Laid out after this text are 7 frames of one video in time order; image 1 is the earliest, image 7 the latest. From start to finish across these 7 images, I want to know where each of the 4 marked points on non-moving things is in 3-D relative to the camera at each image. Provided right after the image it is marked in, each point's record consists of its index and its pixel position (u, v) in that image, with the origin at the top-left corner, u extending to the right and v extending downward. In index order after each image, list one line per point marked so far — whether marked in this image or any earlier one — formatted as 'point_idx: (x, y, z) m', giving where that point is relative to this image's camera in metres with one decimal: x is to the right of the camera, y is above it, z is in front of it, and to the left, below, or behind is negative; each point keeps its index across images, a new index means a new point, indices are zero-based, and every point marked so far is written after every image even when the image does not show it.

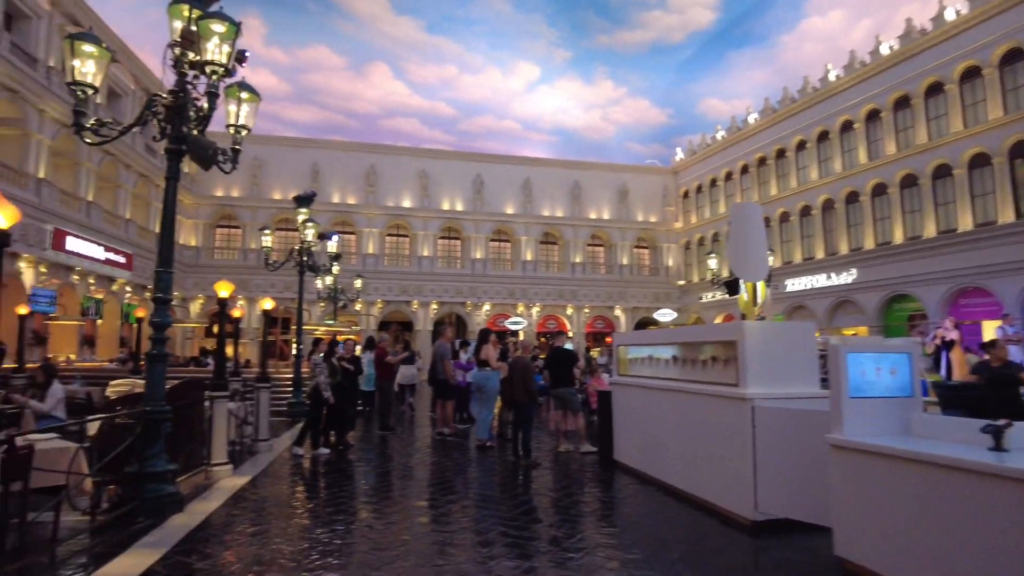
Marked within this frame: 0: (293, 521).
0: (-1.7, -1.8, +5.1) m
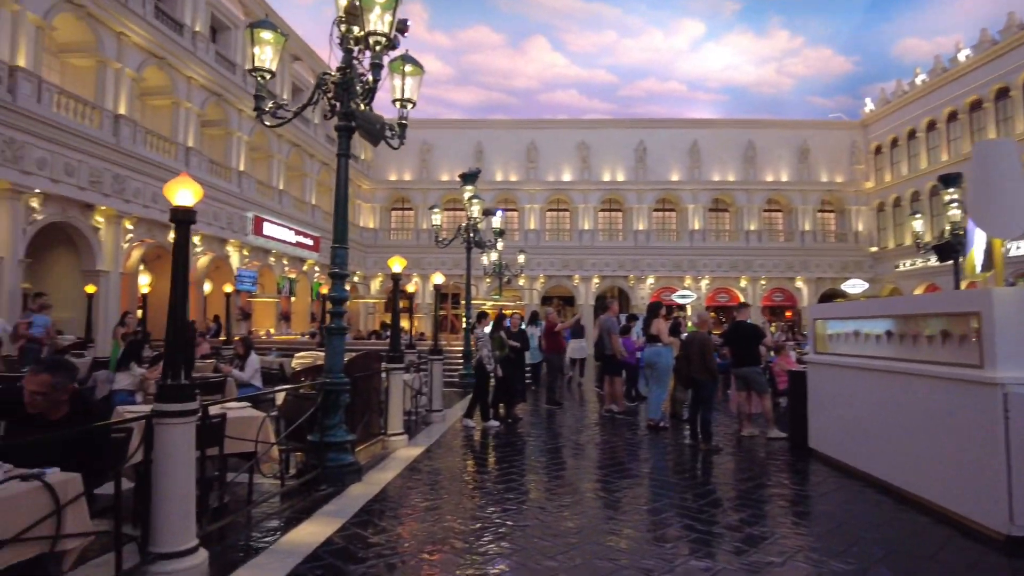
0: (-0.4, -1.6, +5.1) m
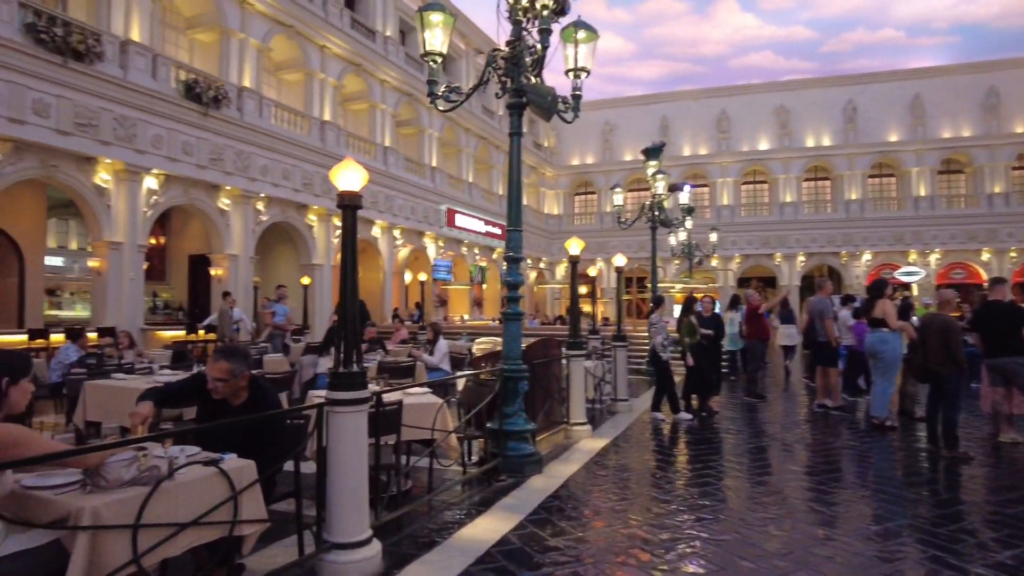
0: (+1.0, -1.5, +4.6) m
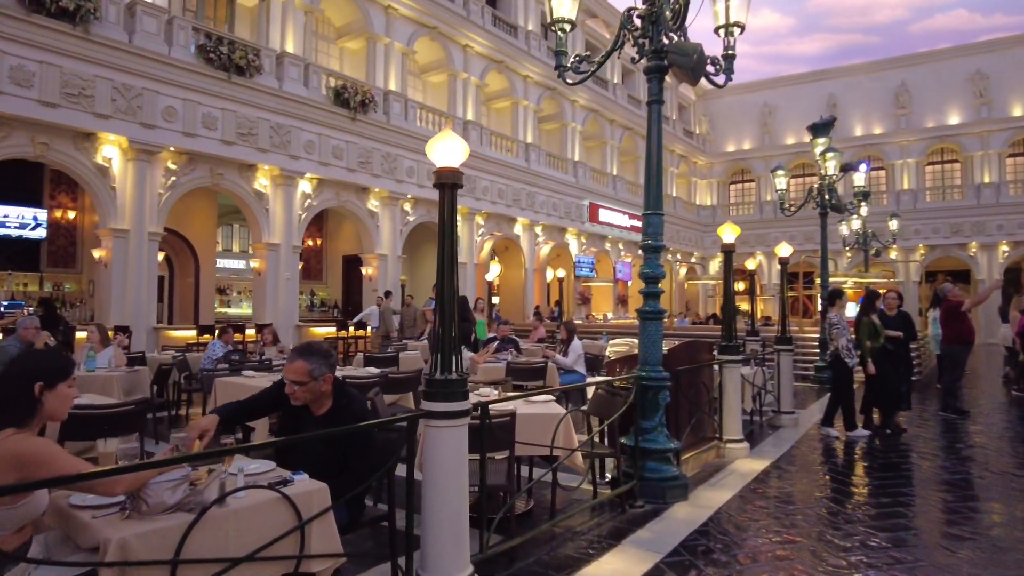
0: (+1.7, -1.4, +3.7) m
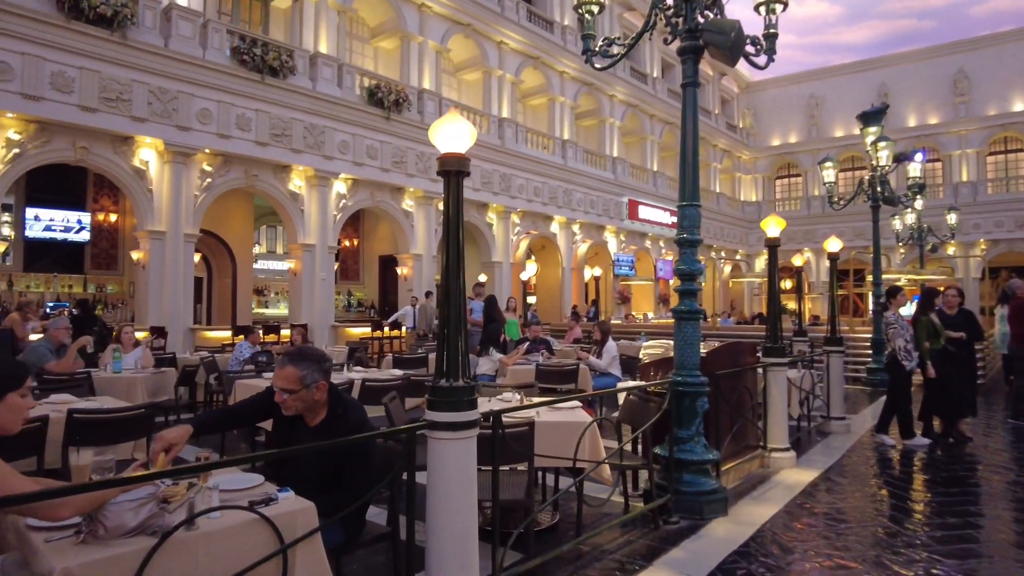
0: (+1.8, -1.4, +3.3) m
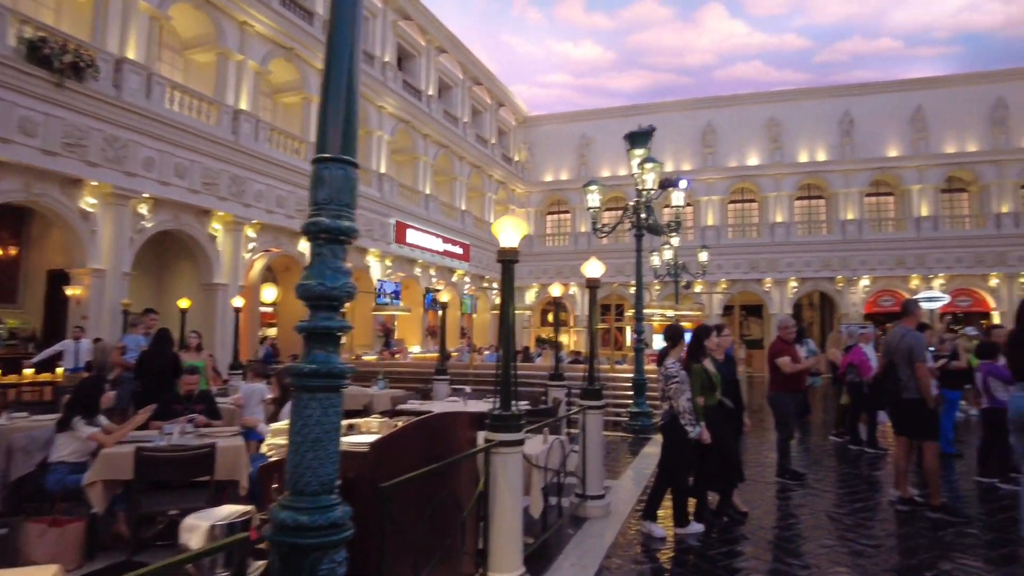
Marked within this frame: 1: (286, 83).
0: (+0.3, -1.5, +1.3) m
1: (-6.0, +5.4, +17.2) m
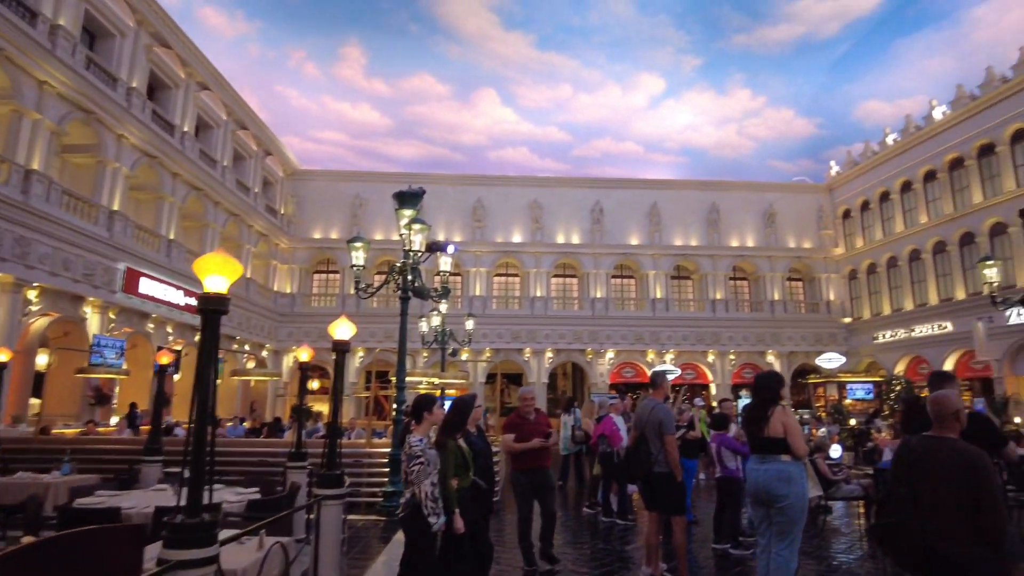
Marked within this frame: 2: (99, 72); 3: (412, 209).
0: (-0.2, -1.6, +0.6) m
1: (-11.3, +4.2, +14.1) m
2: (-10.3, +5.4, +16.0) m
3: (-1.4, +1.1, +9.1) m
